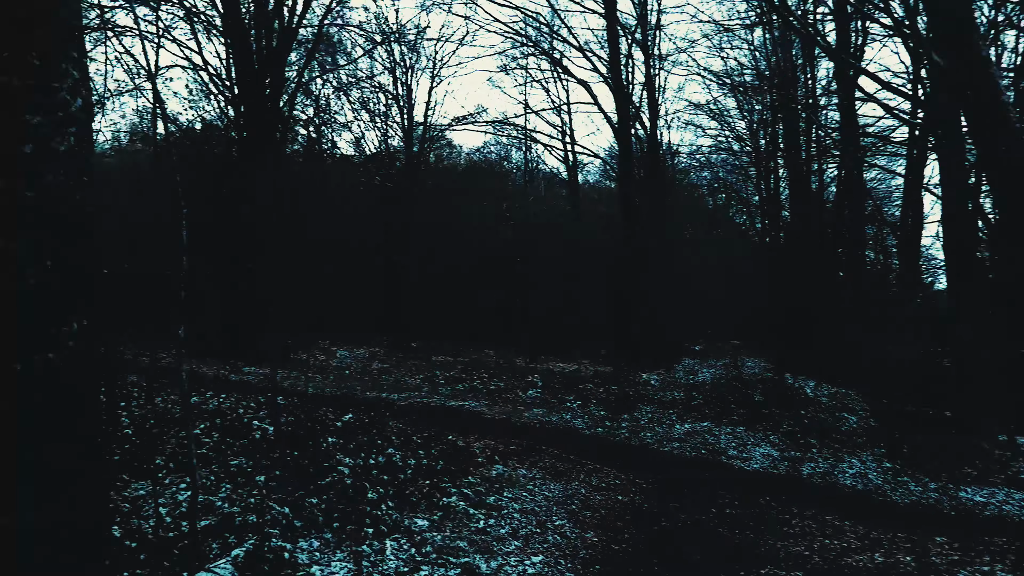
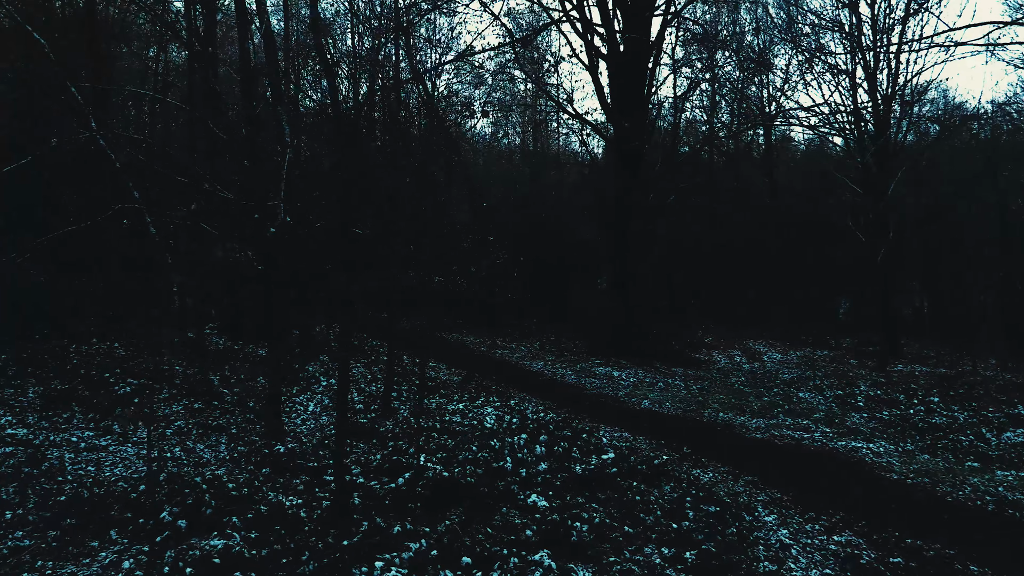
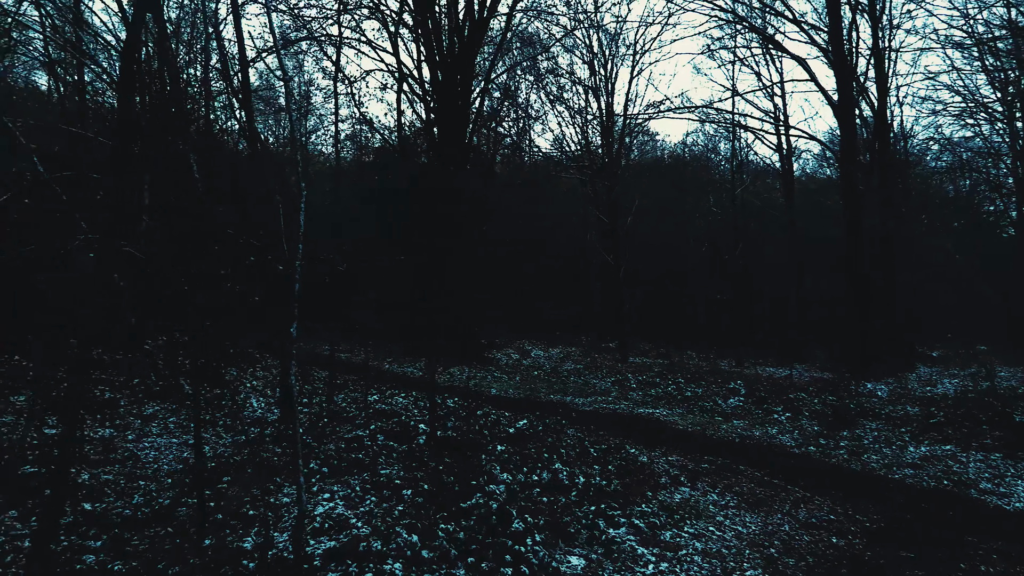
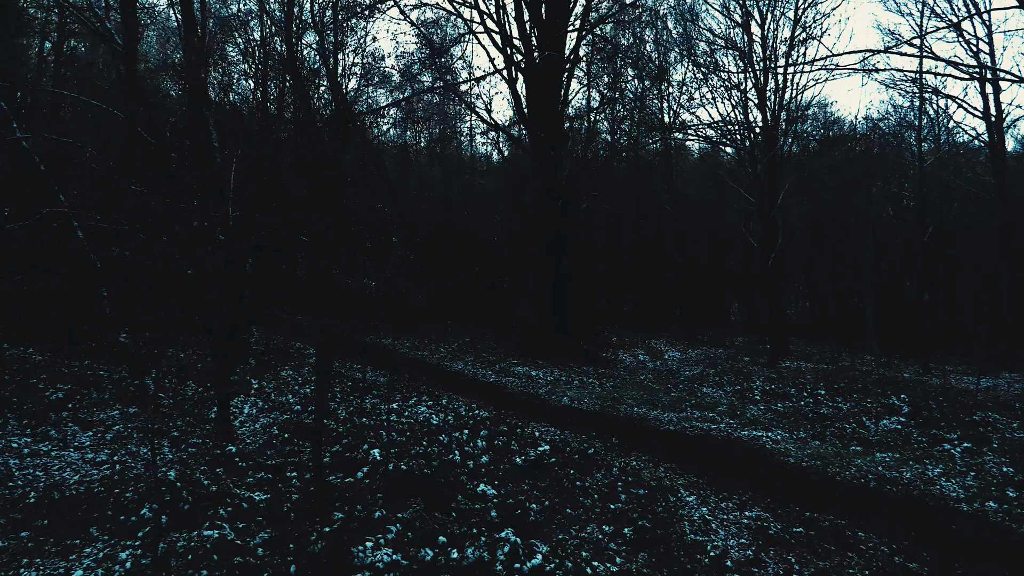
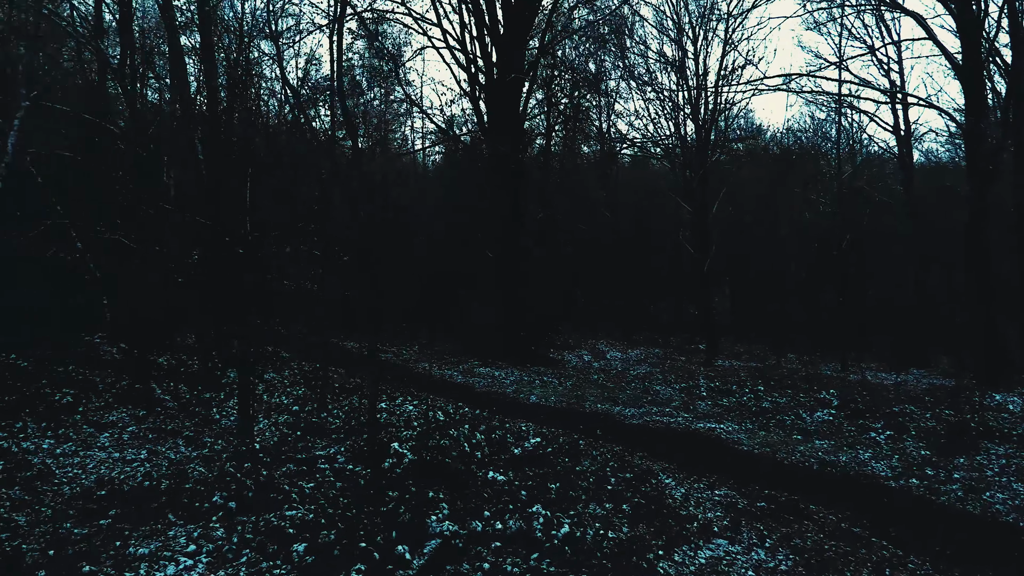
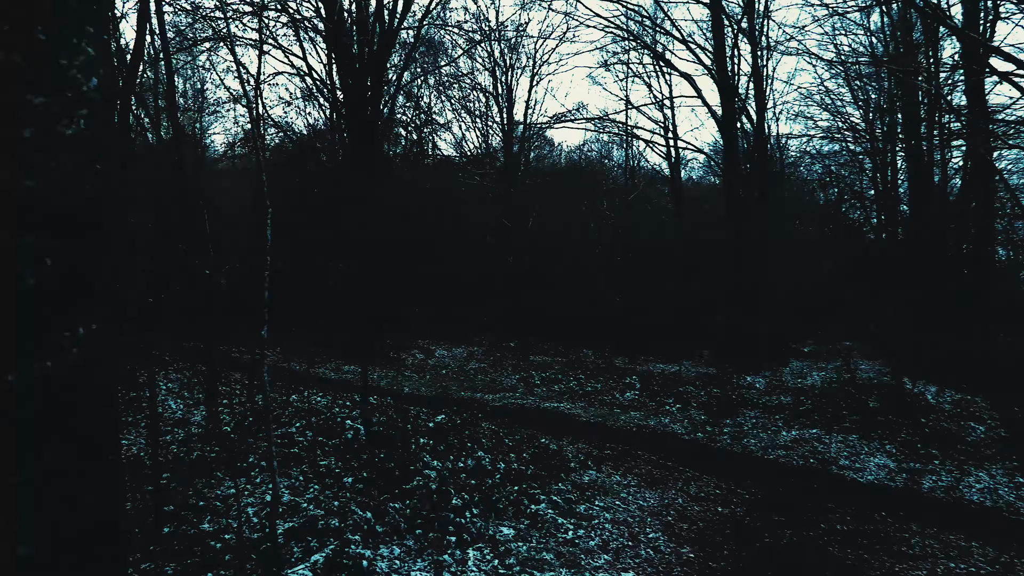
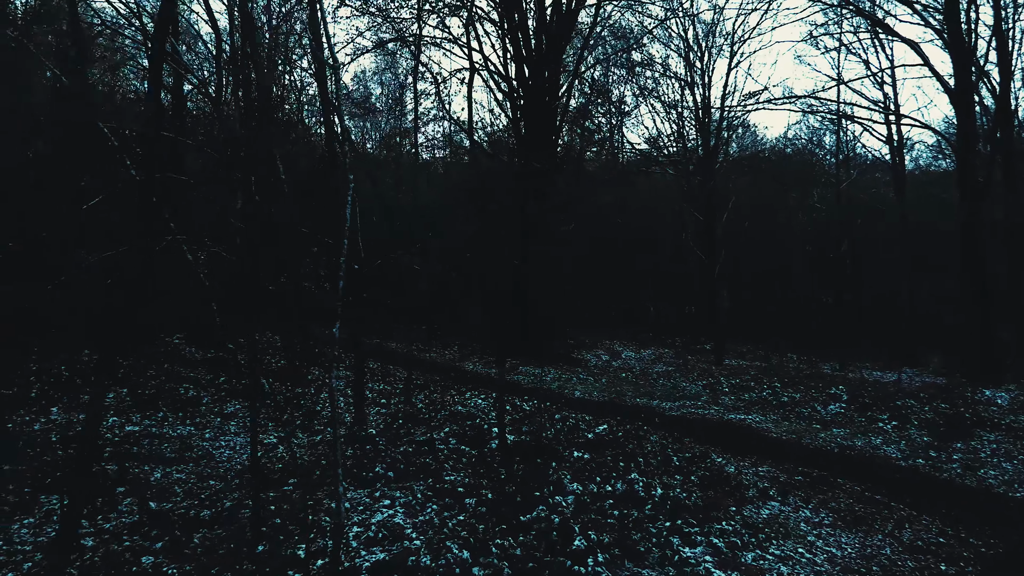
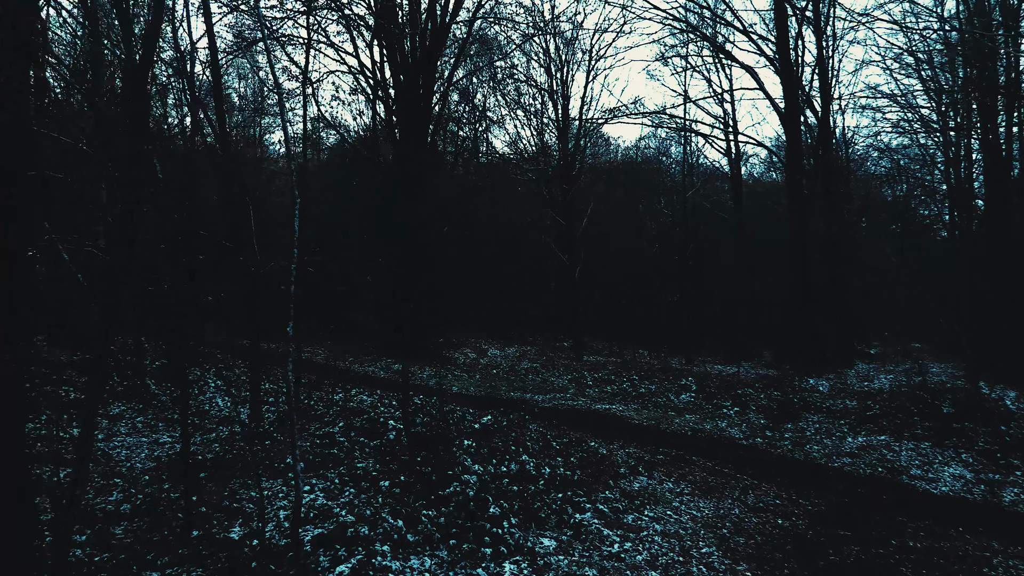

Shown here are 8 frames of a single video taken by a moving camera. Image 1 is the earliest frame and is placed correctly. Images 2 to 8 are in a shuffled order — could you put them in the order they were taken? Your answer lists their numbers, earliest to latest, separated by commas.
6, 8, 3, 7, 5, 4, 2
